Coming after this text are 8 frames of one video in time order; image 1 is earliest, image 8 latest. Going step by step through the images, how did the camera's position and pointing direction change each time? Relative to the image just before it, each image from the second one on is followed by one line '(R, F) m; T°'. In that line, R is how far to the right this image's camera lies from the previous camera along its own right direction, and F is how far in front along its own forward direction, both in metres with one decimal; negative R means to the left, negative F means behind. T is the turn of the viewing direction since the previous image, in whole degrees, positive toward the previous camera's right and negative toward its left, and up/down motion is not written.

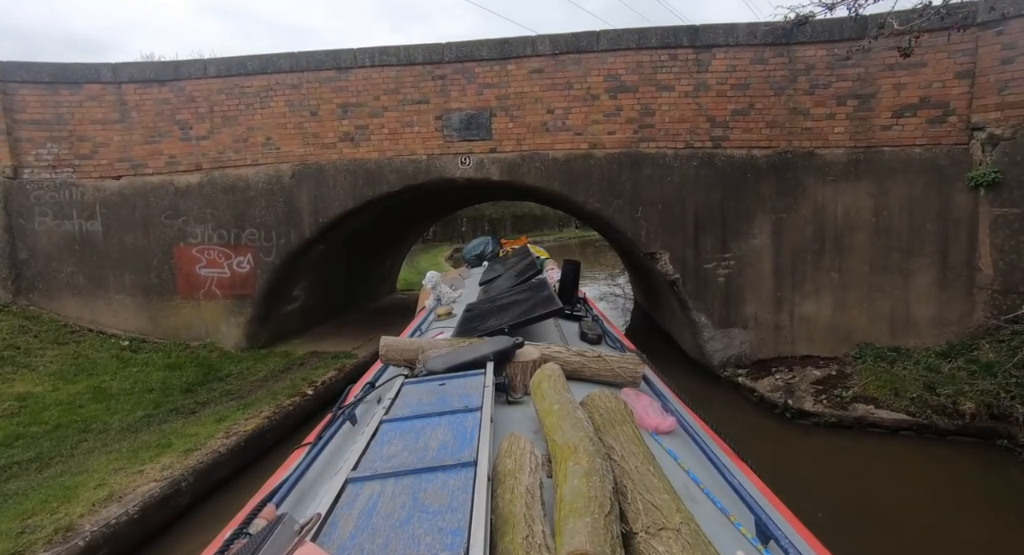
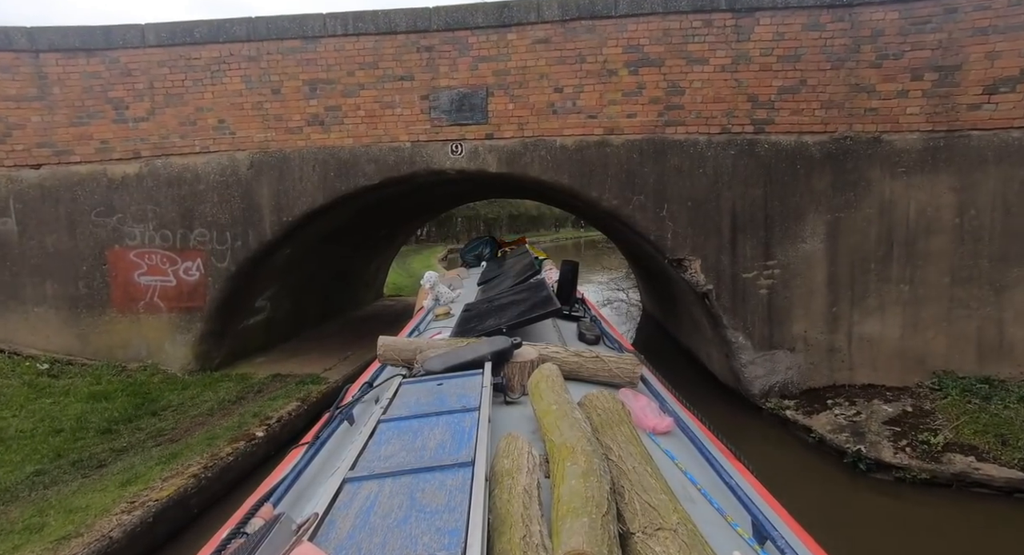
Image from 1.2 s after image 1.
(0.0, +1.0) m; 0°
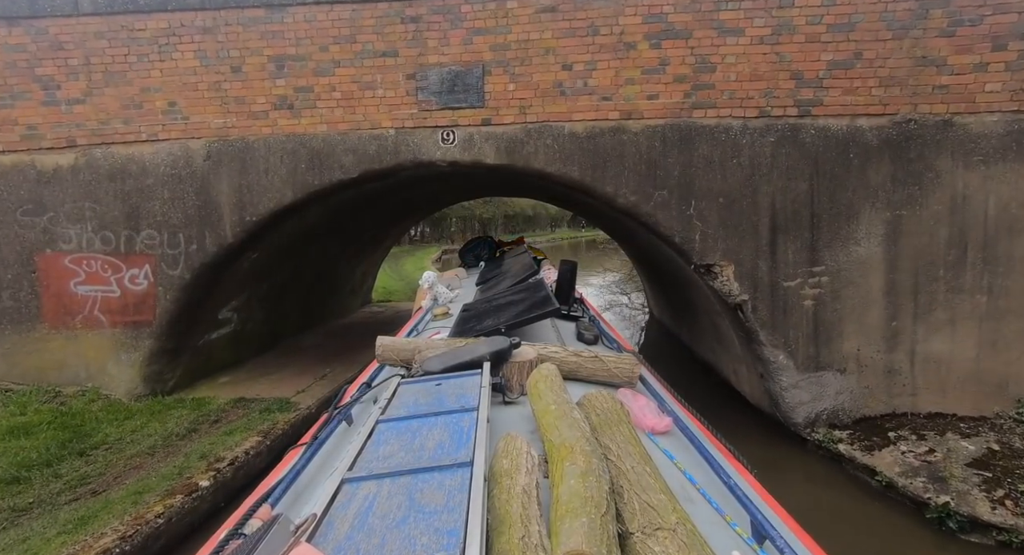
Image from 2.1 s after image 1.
(0.0, +0.7) m; 0°
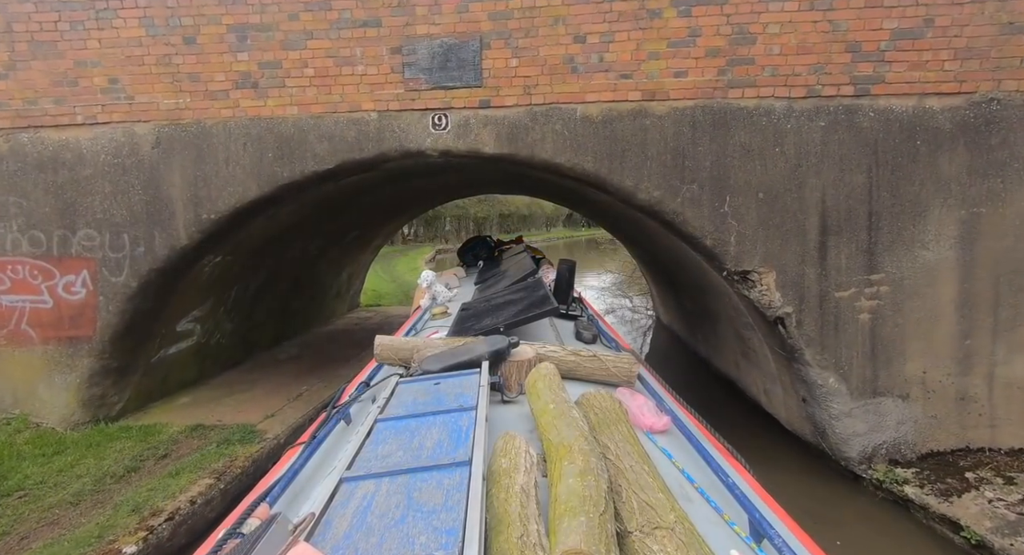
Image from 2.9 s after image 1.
(0.0, +0.6) m; 0°
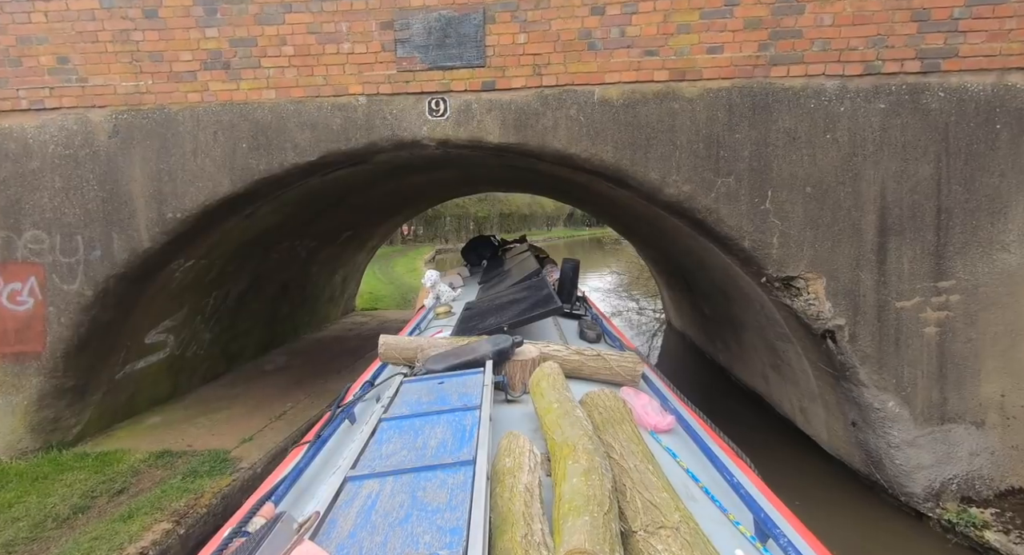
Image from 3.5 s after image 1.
(0.0, +0.5) m; 0°
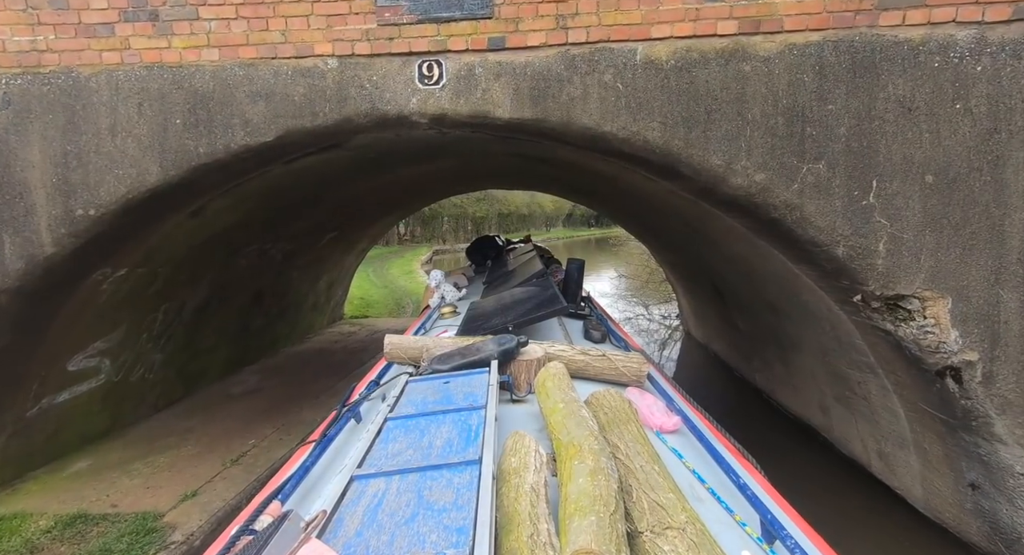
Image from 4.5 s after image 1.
(0.0, +0.8) m; -1°
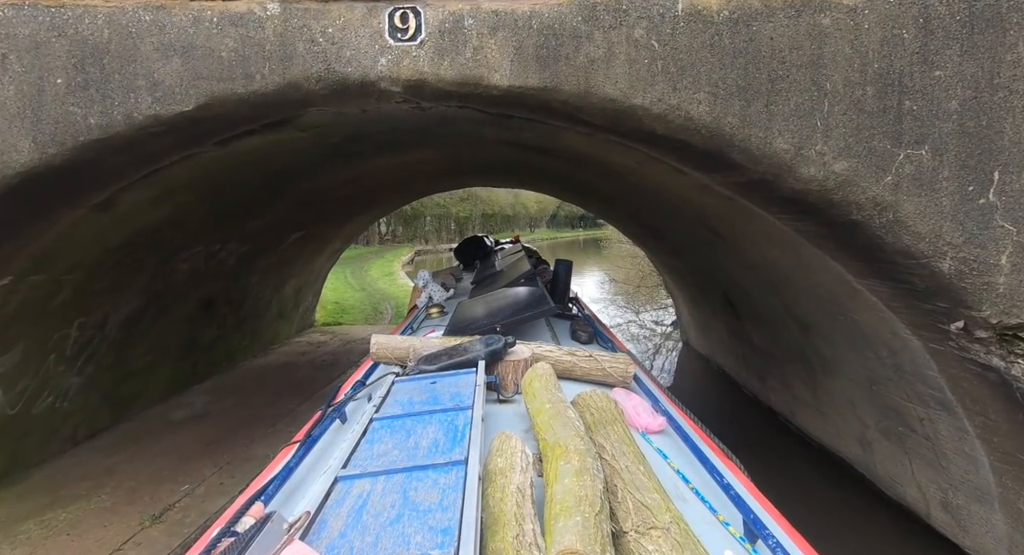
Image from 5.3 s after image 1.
(0.0, +0.6) m; +1°
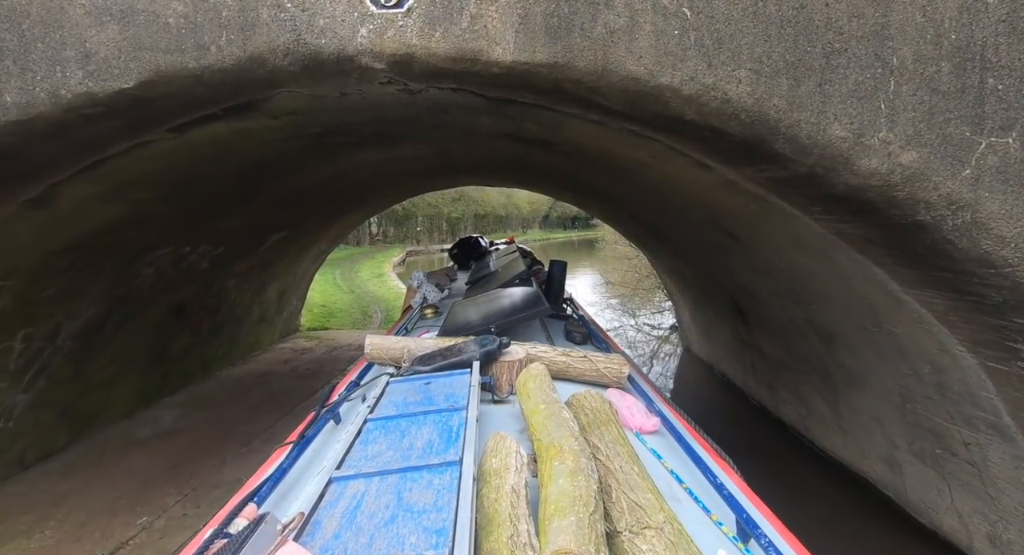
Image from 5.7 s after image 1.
(0.0, +0.3) m; +1°
